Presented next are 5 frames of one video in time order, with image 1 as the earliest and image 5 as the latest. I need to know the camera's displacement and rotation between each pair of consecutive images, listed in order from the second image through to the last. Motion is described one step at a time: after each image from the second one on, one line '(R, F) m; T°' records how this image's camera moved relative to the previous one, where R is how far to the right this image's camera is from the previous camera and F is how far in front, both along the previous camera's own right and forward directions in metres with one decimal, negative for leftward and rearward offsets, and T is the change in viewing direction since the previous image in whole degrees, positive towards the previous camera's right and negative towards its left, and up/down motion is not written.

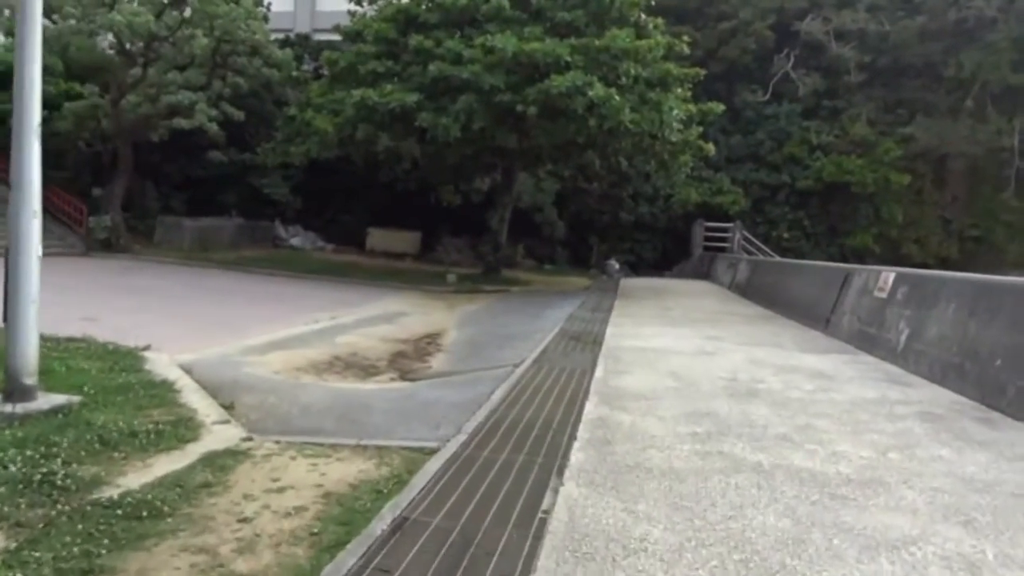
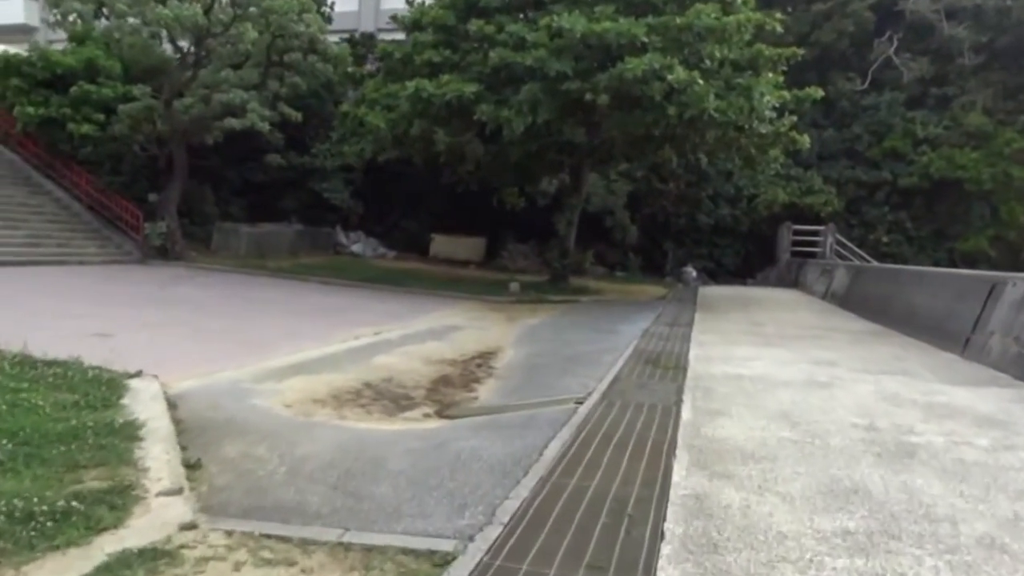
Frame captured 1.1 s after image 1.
(+0.1, +1.3) m; -6°
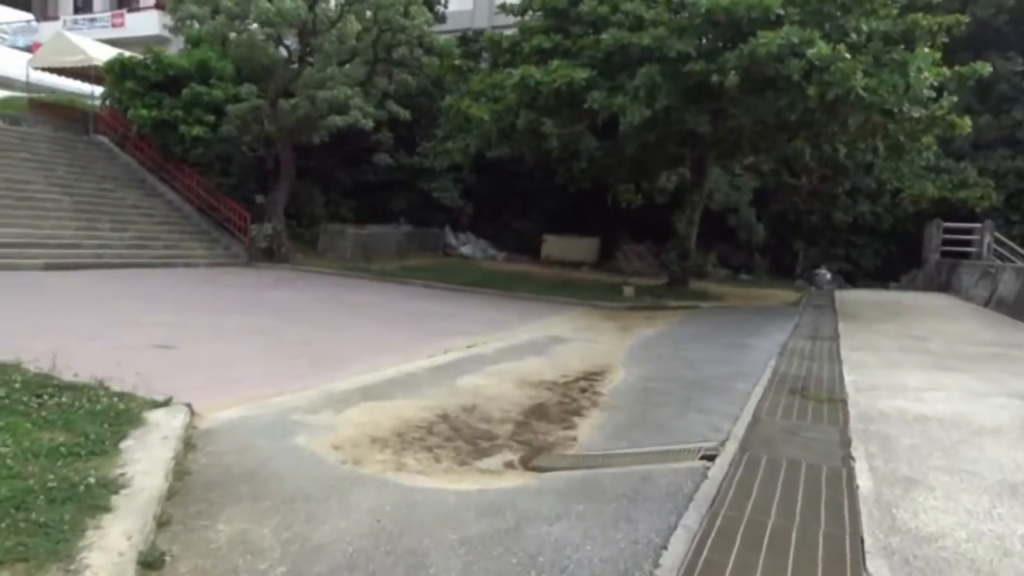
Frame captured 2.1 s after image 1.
(0.0, +1.3) m; -10°
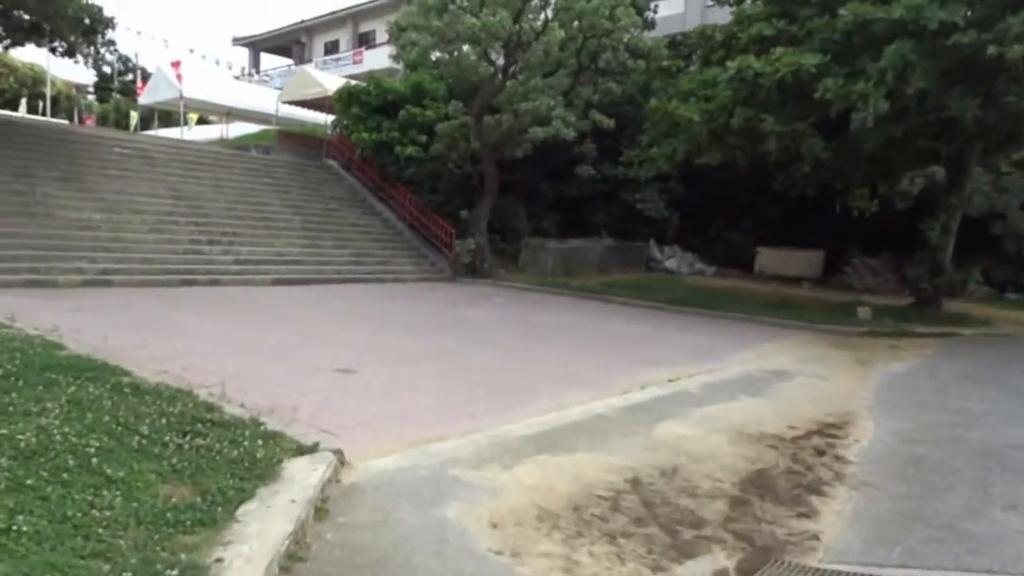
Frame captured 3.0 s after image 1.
(-0.1, +1.1) m; -17°
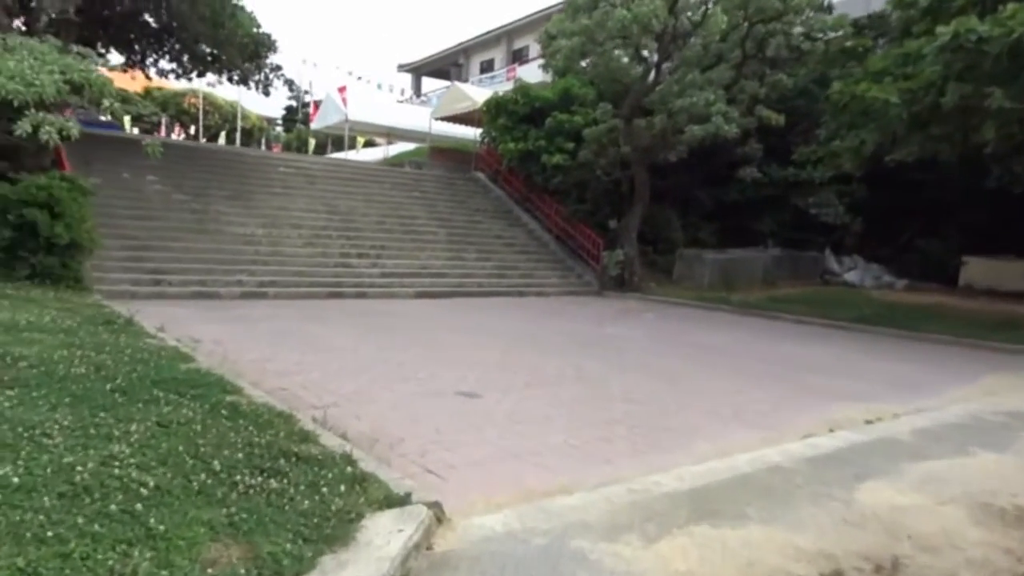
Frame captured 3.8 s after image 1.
(0.0, +0.9) m; -13°
